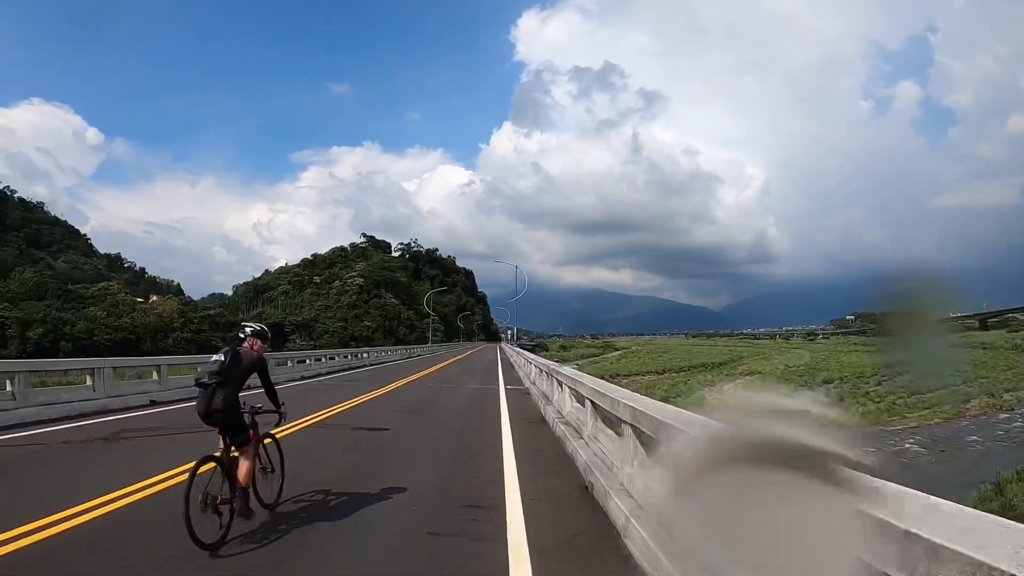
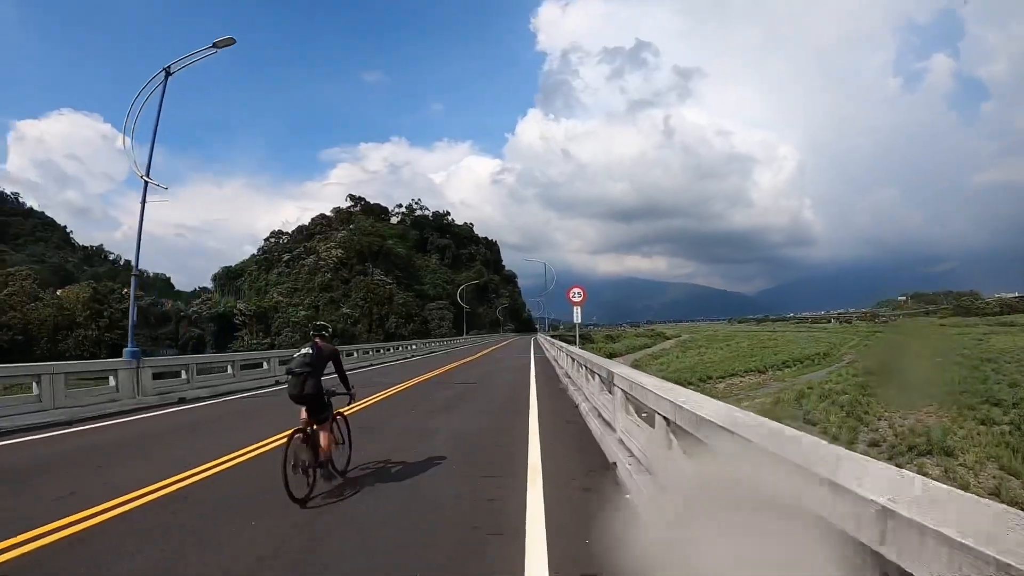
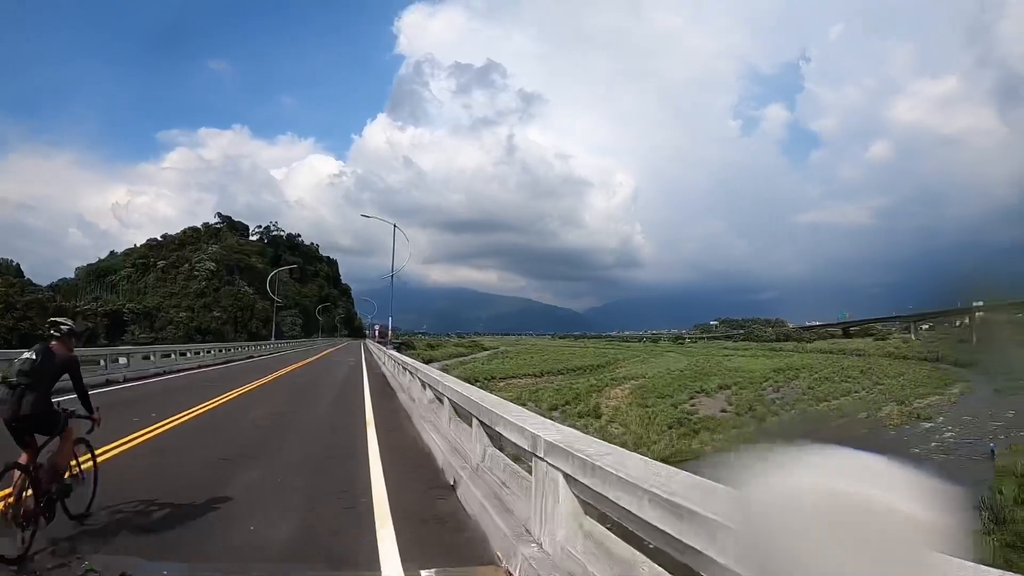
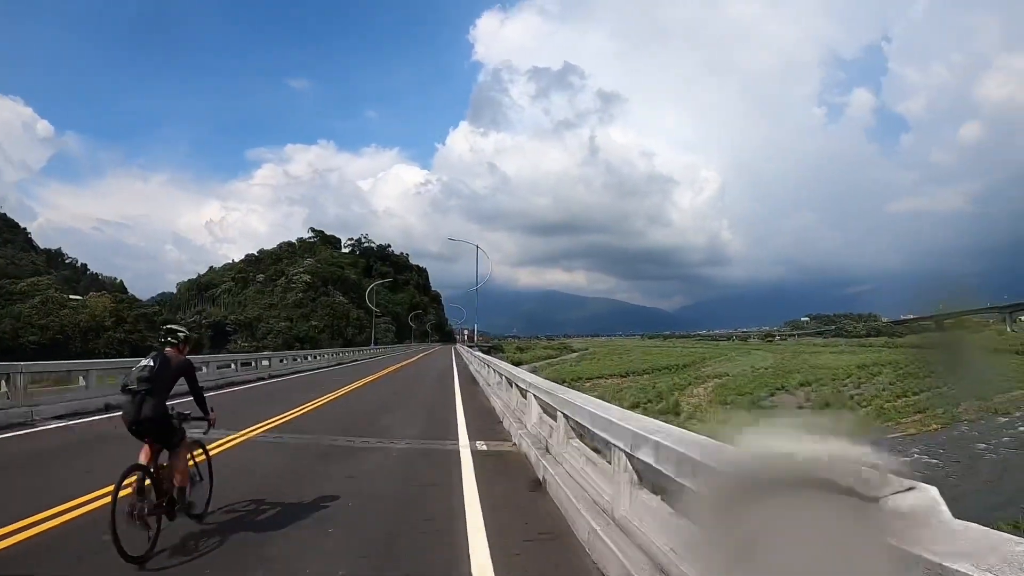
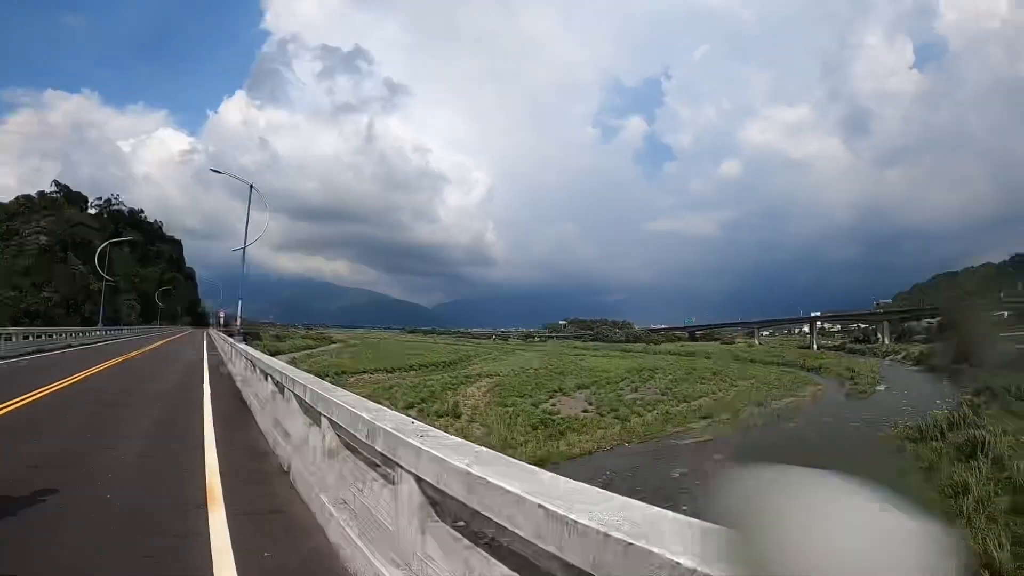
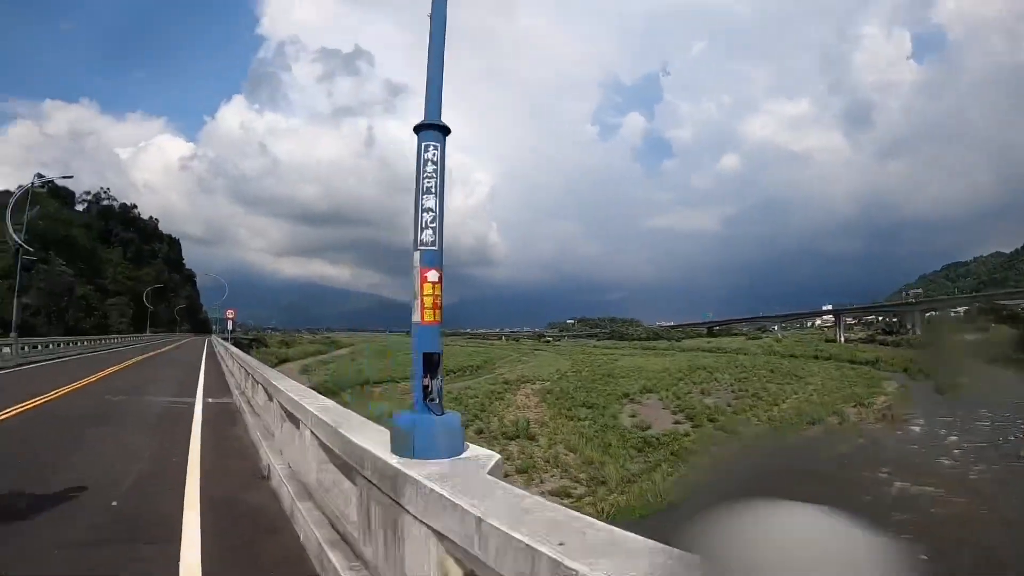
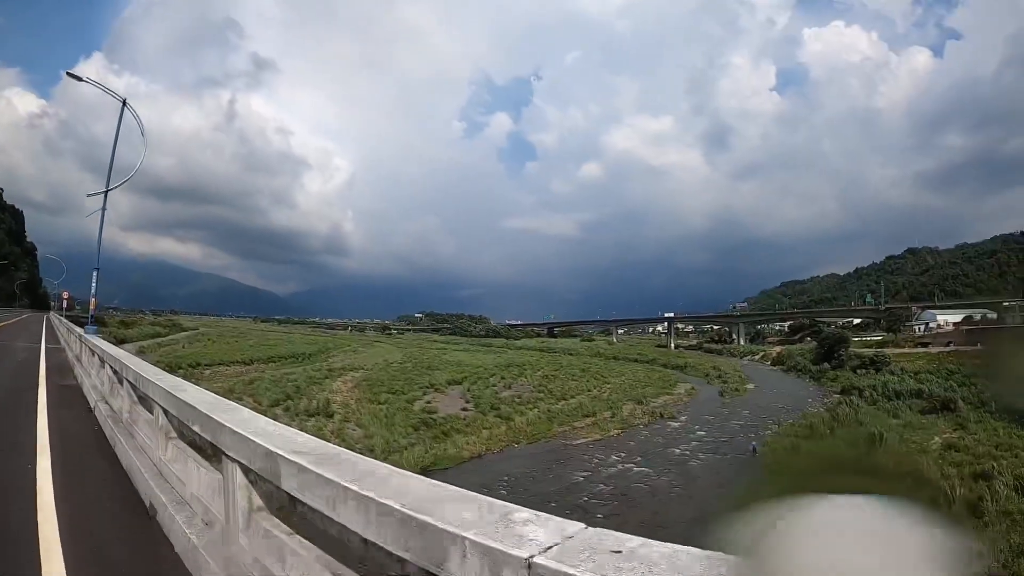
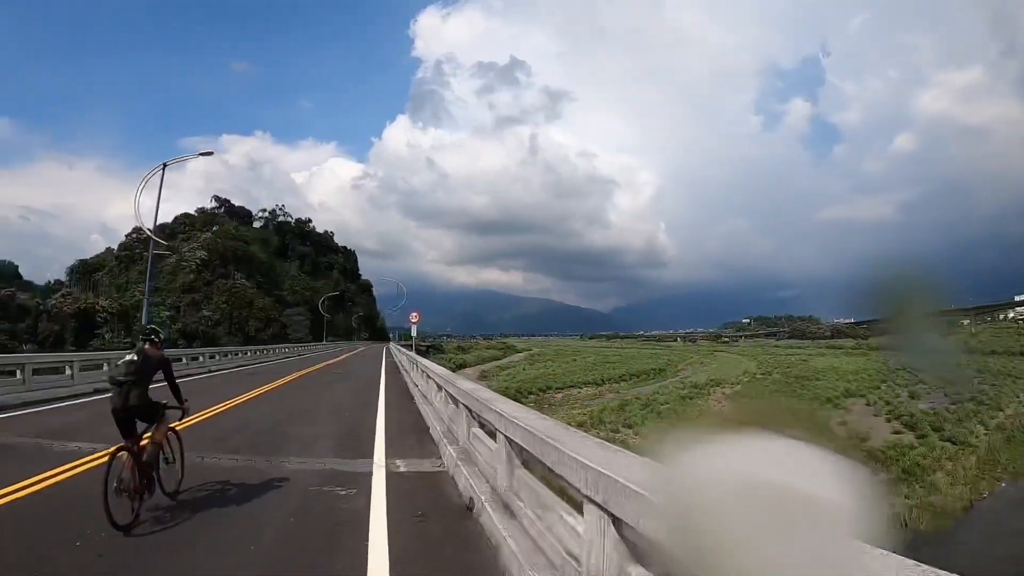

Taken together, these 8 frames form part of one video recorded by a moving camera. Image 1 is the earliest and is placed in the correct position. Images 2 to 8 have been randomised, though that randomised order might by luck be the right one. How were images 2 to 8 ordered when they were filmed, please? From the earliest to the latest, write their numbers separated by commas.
4, 3, 5, 7, 6, 8, 2
